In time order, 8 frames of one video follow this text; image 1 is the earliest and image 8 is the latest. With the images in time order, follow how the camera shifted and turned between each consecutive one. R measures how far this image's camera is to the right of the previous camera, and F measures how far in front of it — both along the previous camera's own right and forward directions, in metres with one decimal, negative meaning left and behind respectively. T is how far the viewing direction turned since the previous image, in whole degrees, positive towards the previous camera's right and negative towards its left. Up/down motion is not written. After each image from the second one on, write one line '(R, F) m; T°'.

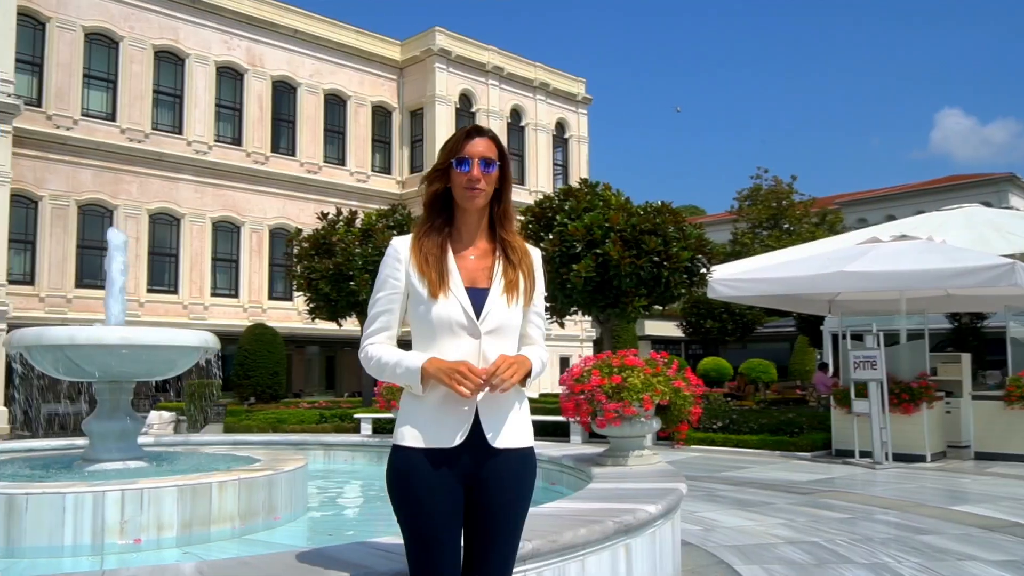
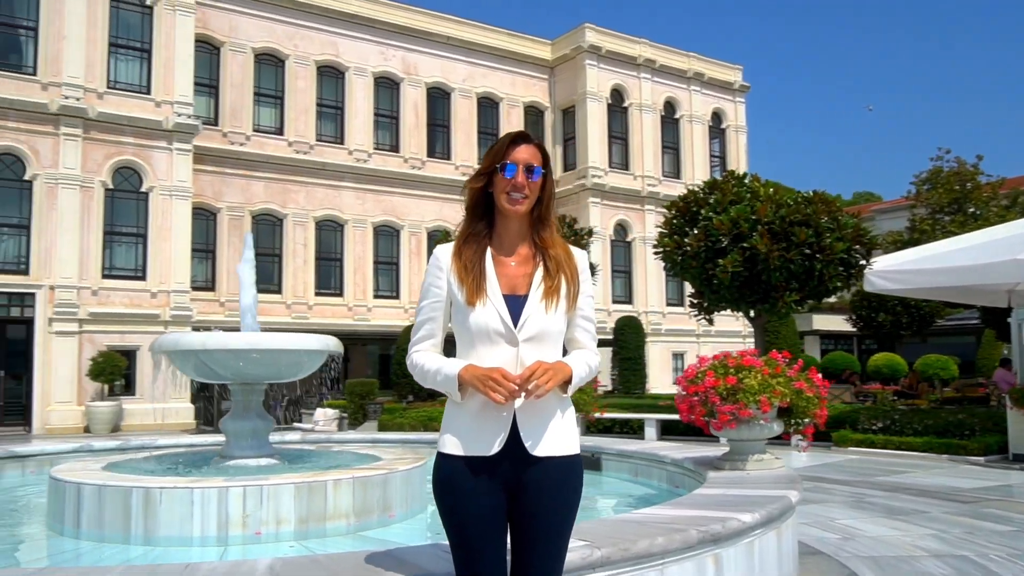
(+0.4, +0.1) m; -11°
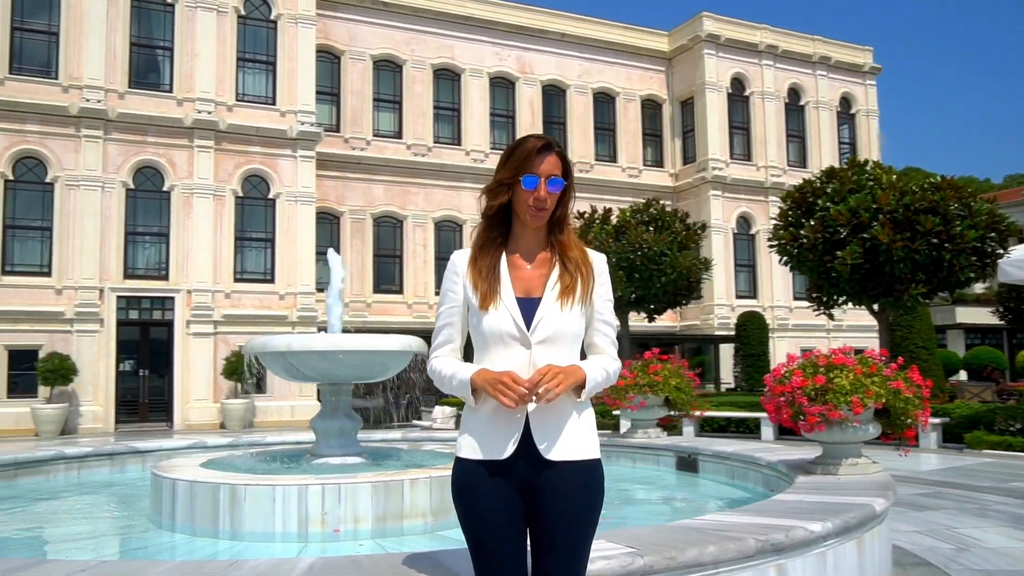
(+0.4, +0.1) m; -8°
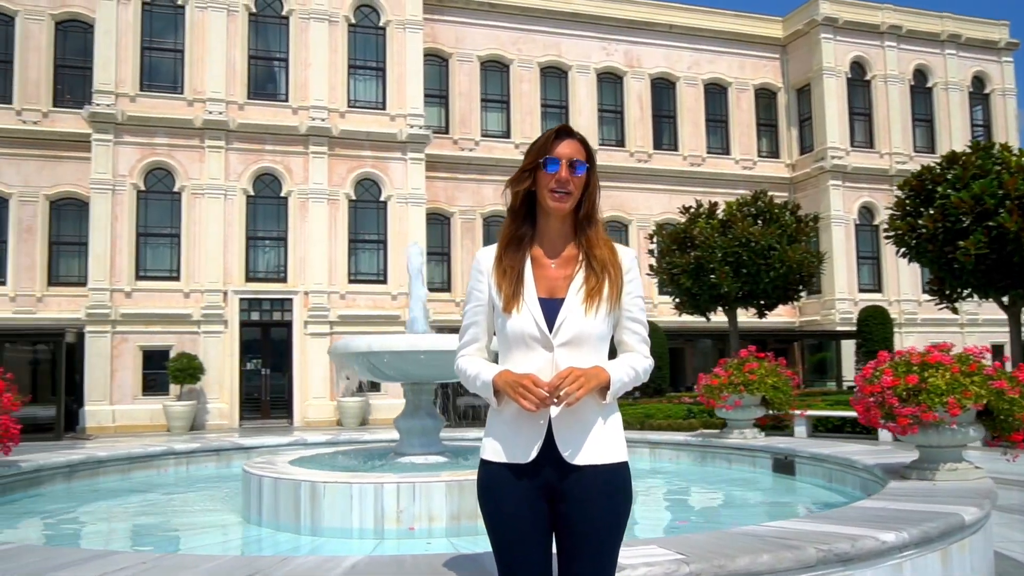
(+0.3, +0.1) m; -8°
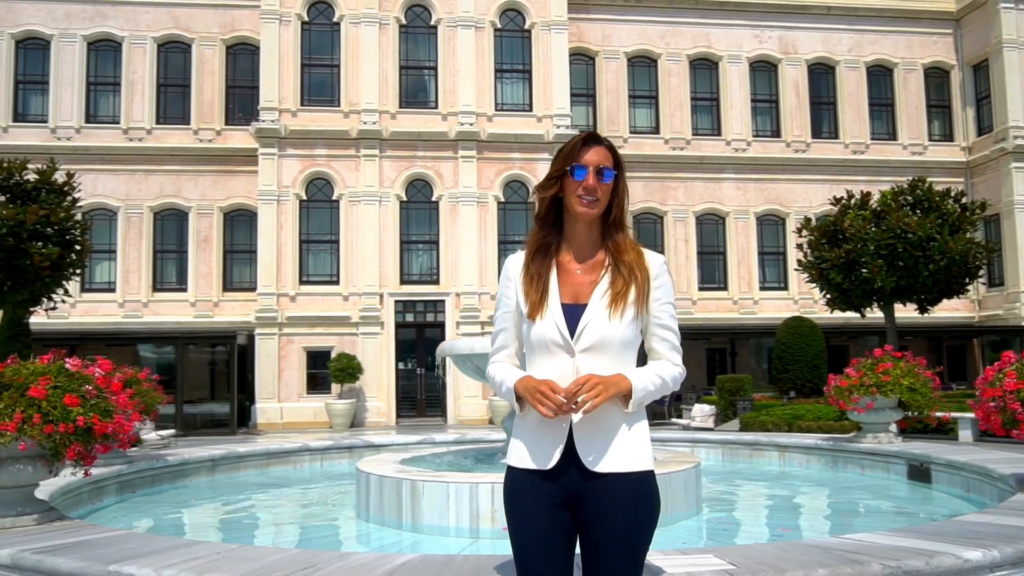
(+0.5, 0.0) m; -11°
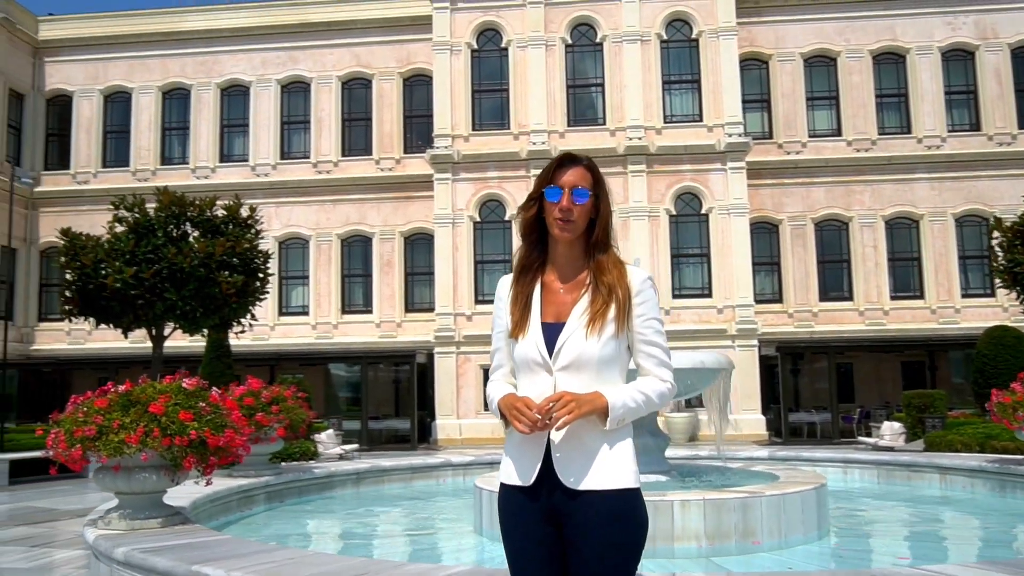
(+0.6, 0.0) m; -12°
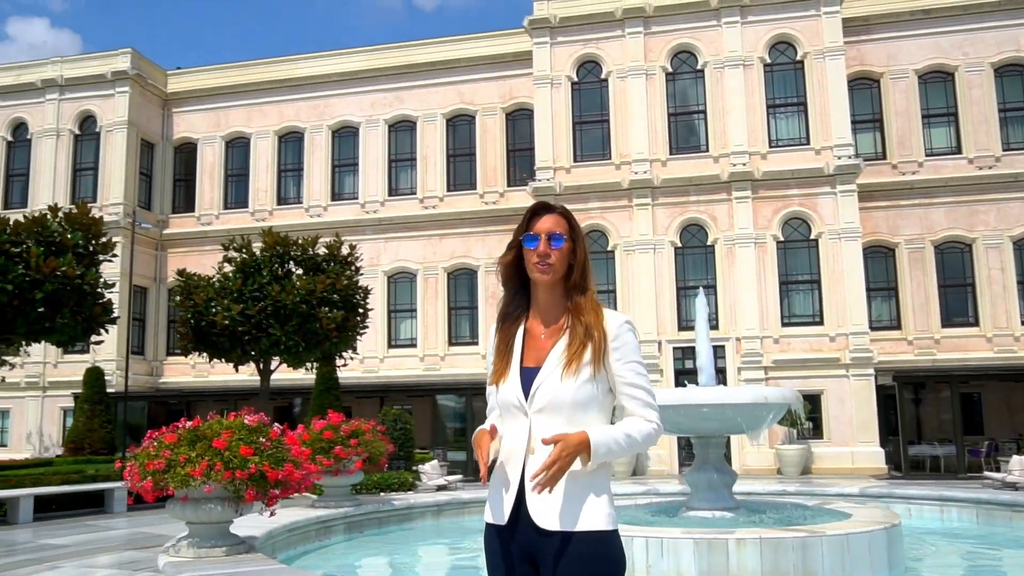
(+0.4, 0.0) m; -8°
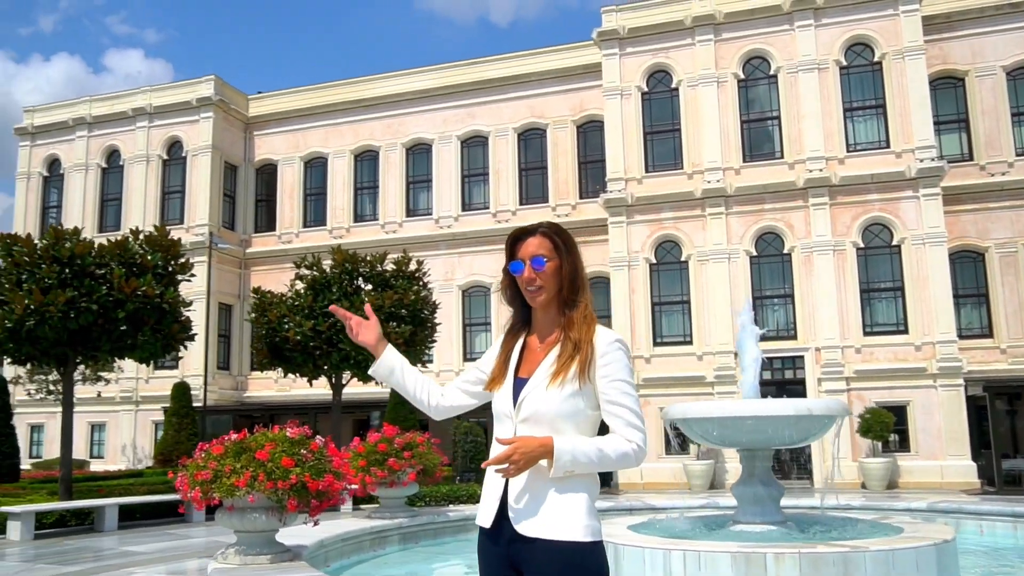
(+0.3, 0.0) m; -5°
